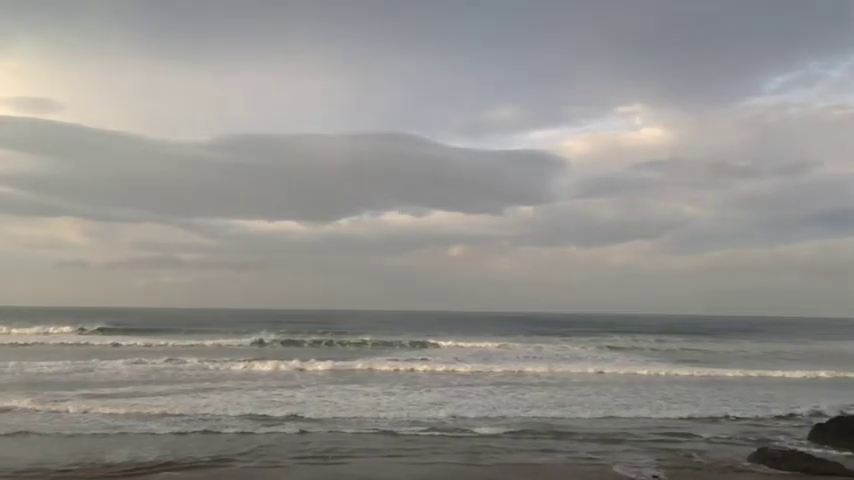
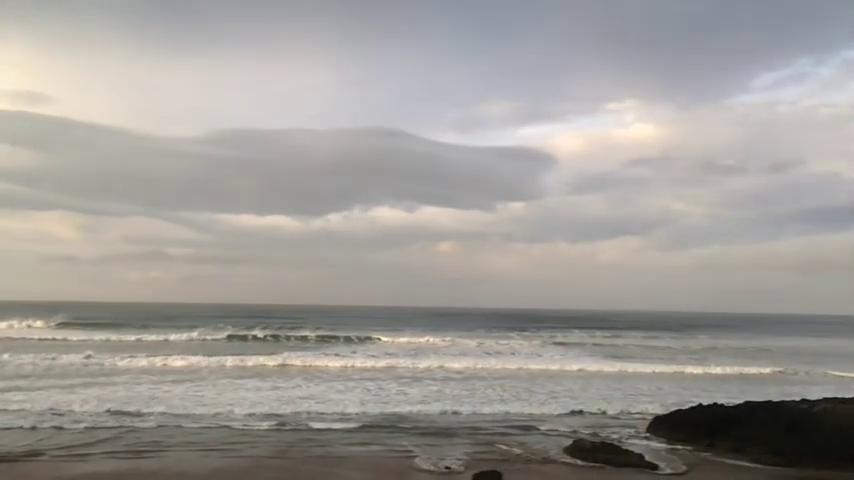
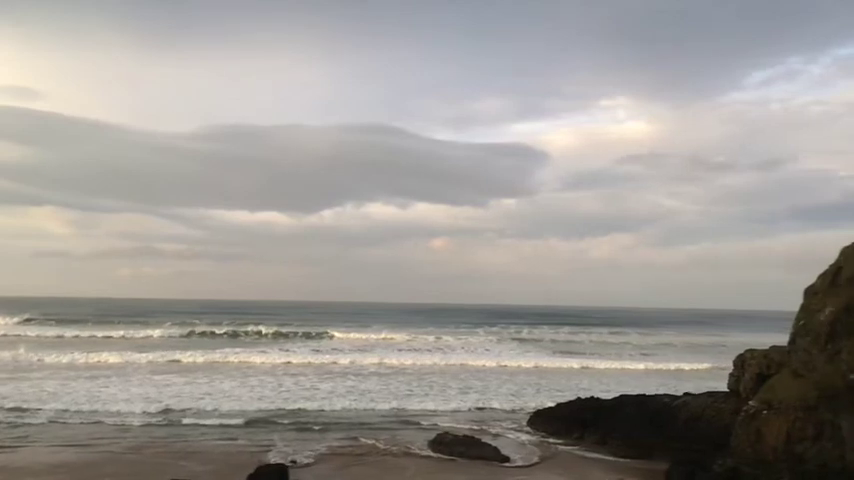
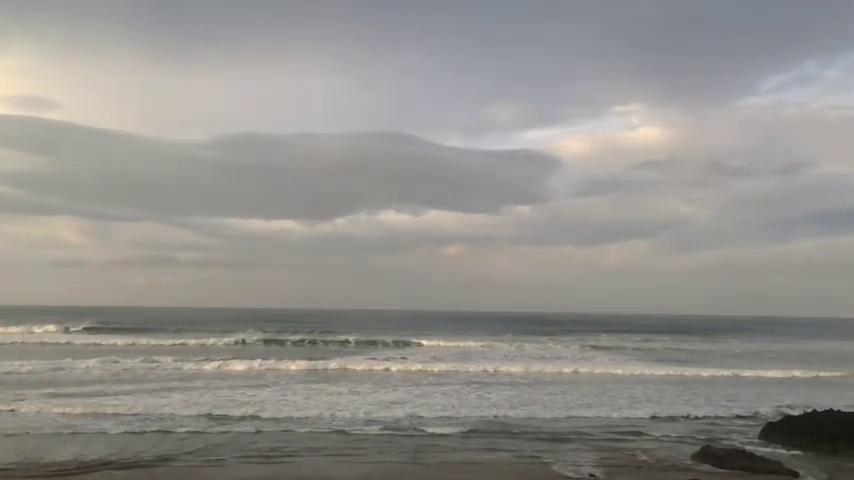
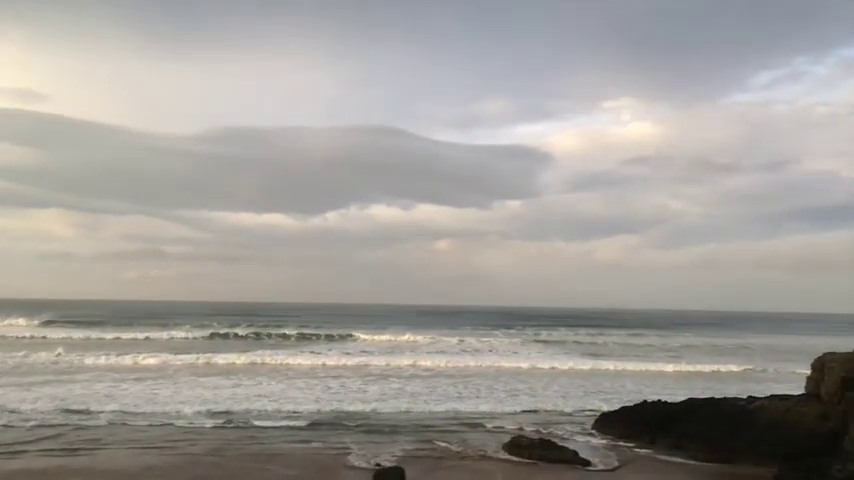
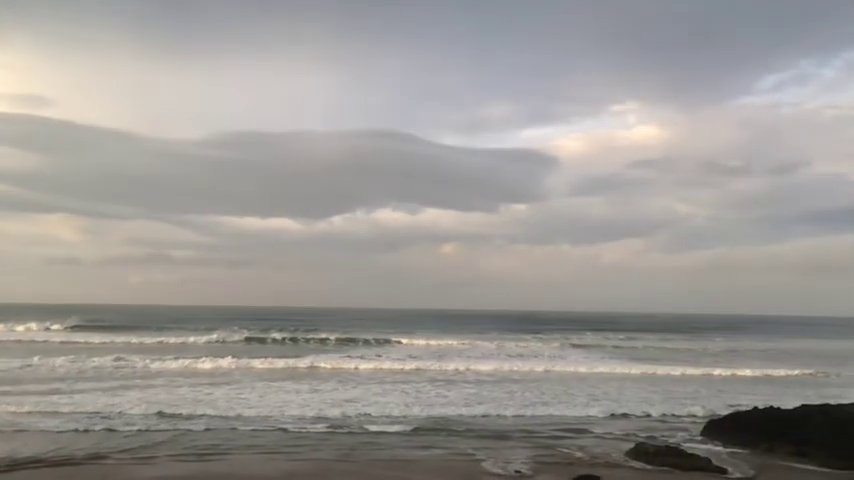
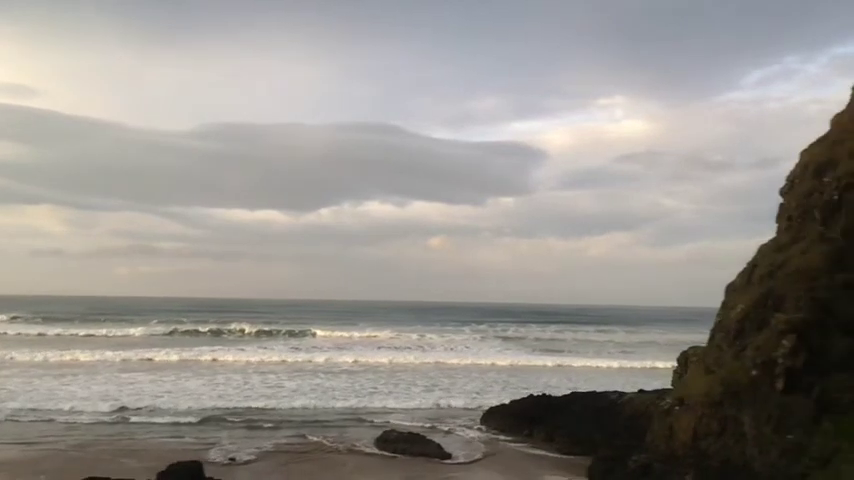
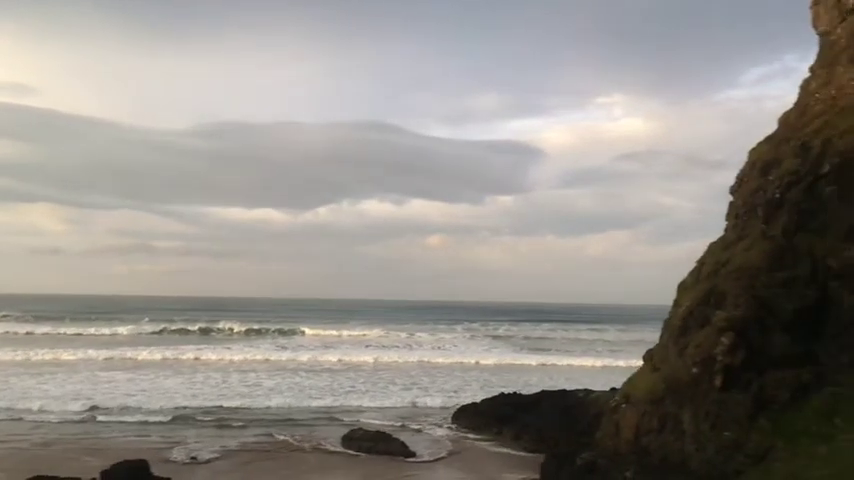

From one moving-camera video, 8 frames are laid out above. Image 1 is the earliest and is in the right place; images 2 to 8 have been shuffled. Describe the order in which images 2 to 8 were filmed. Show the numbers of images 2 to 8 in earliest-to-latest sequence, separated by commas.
4, 6, 2, 5, 3, 7, 8
